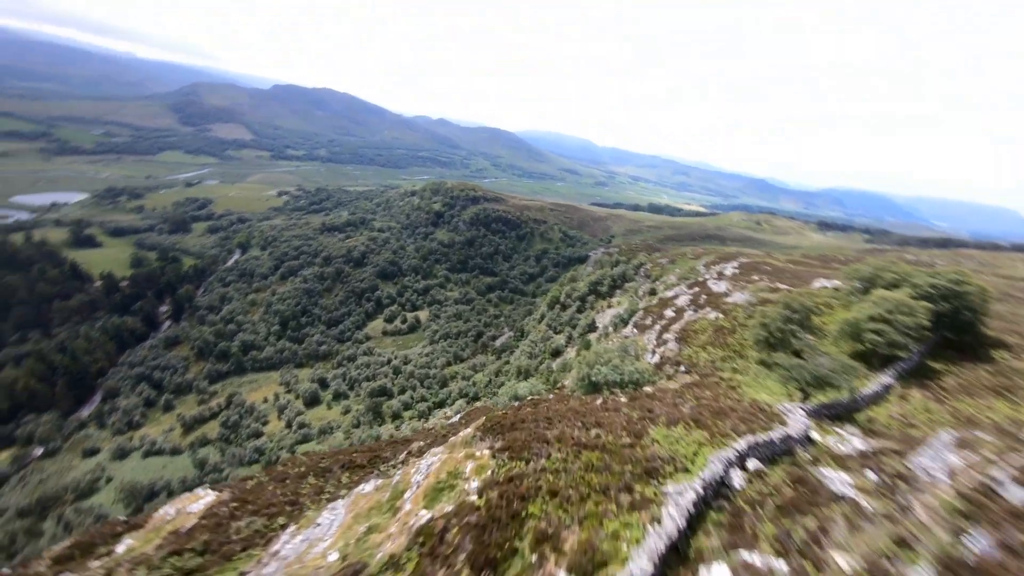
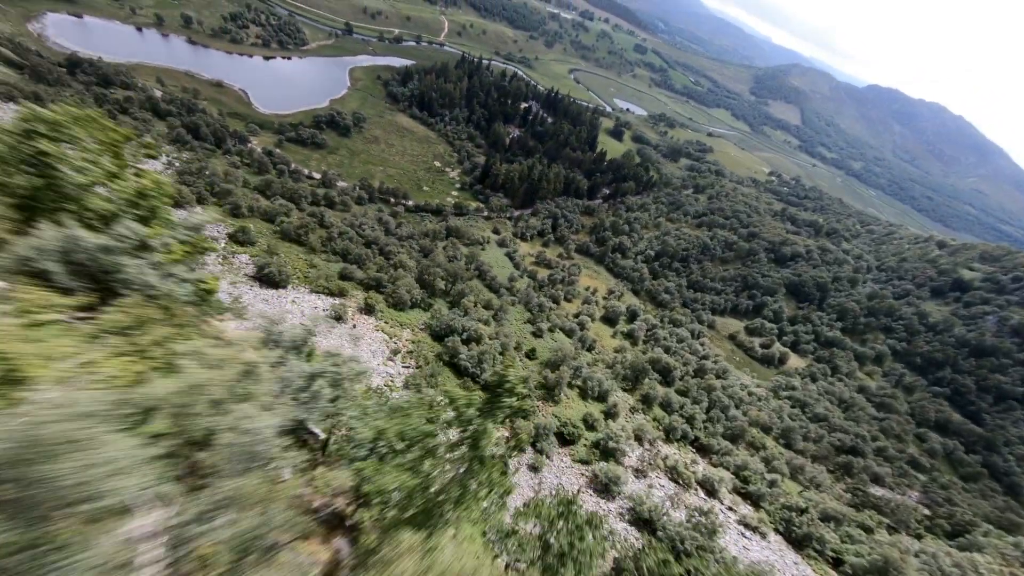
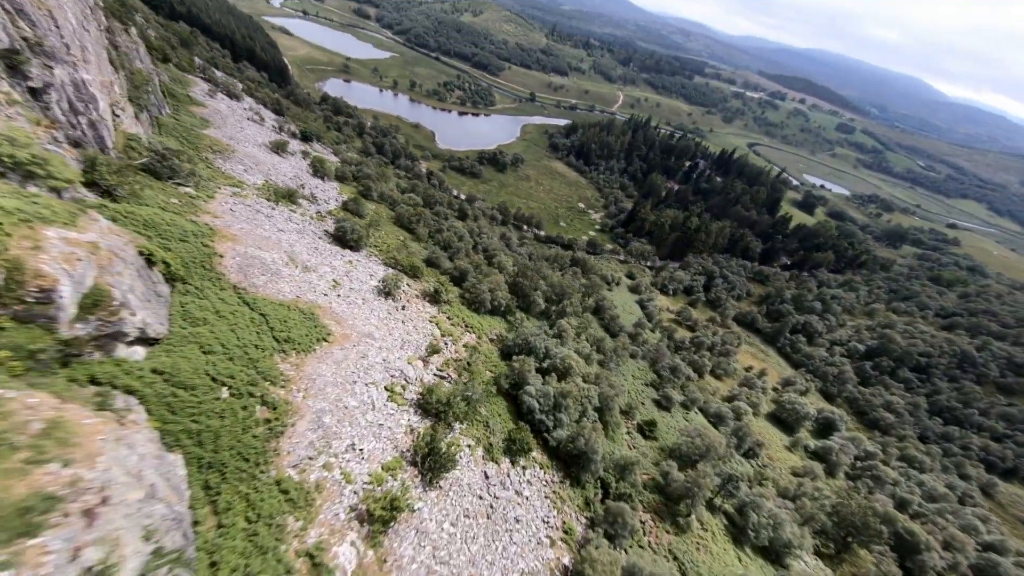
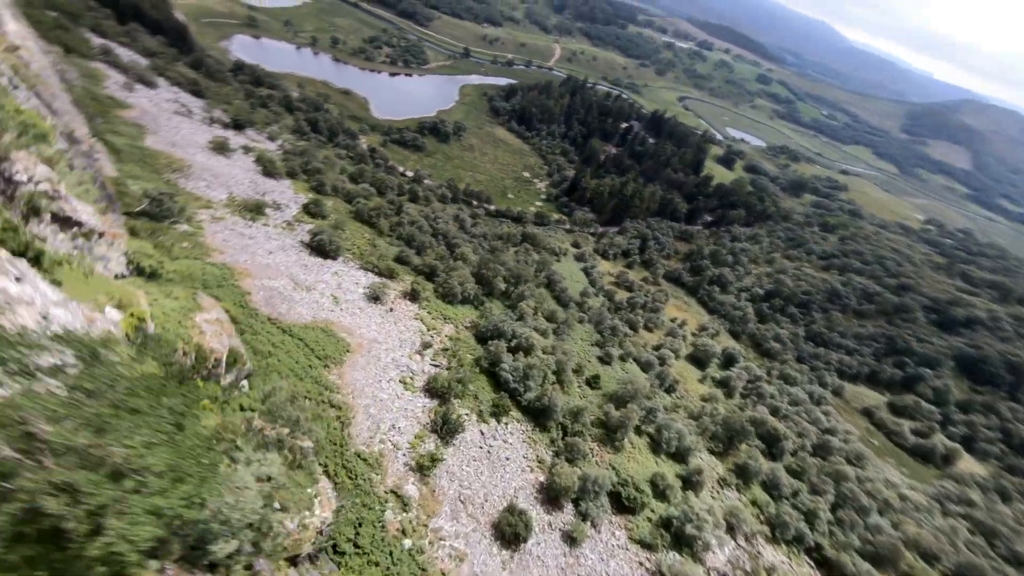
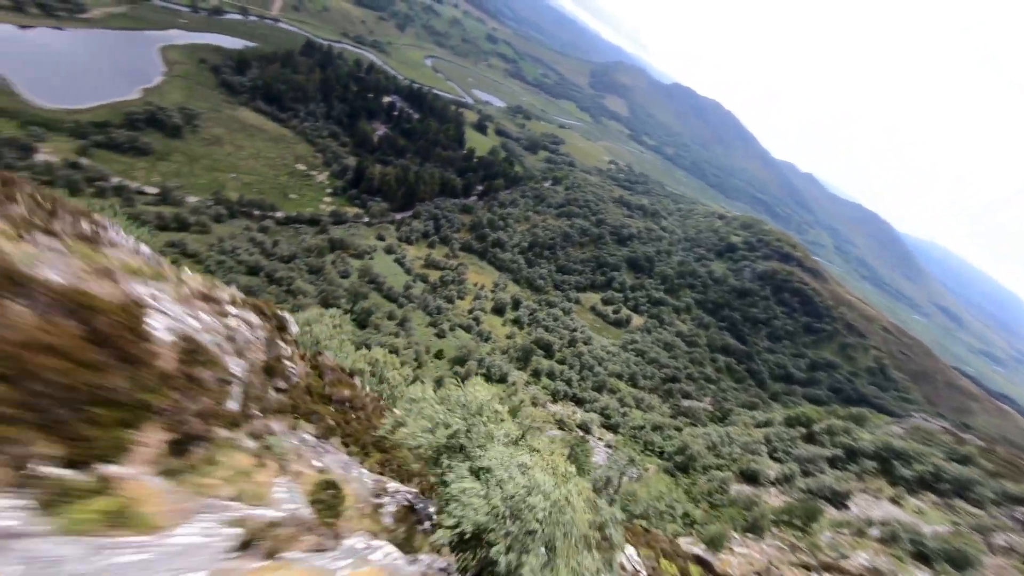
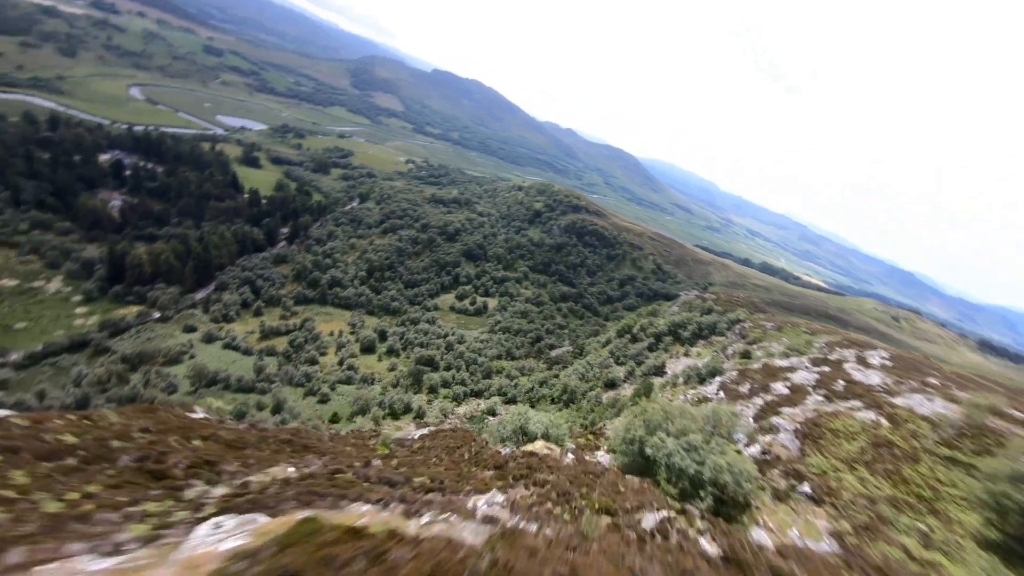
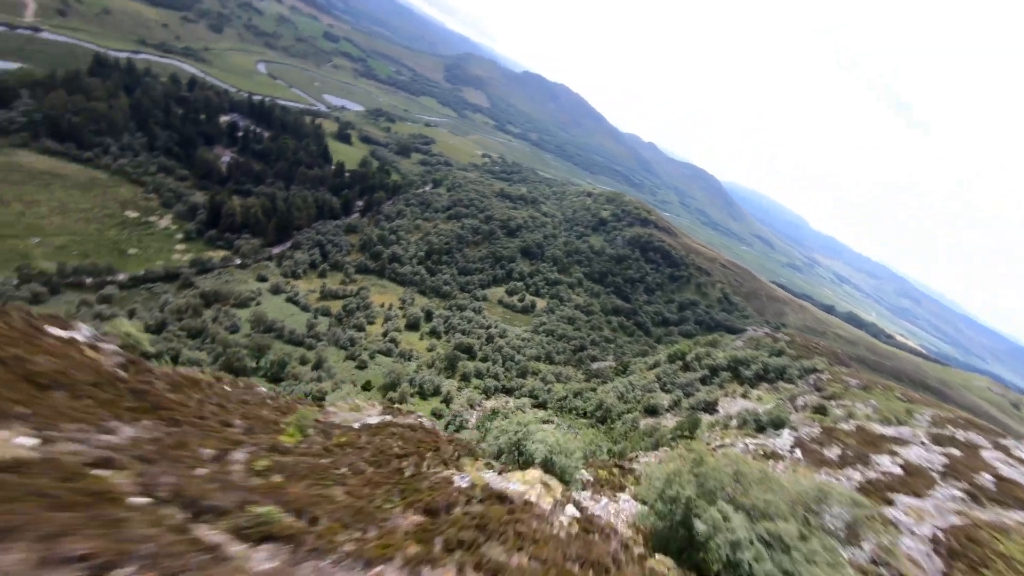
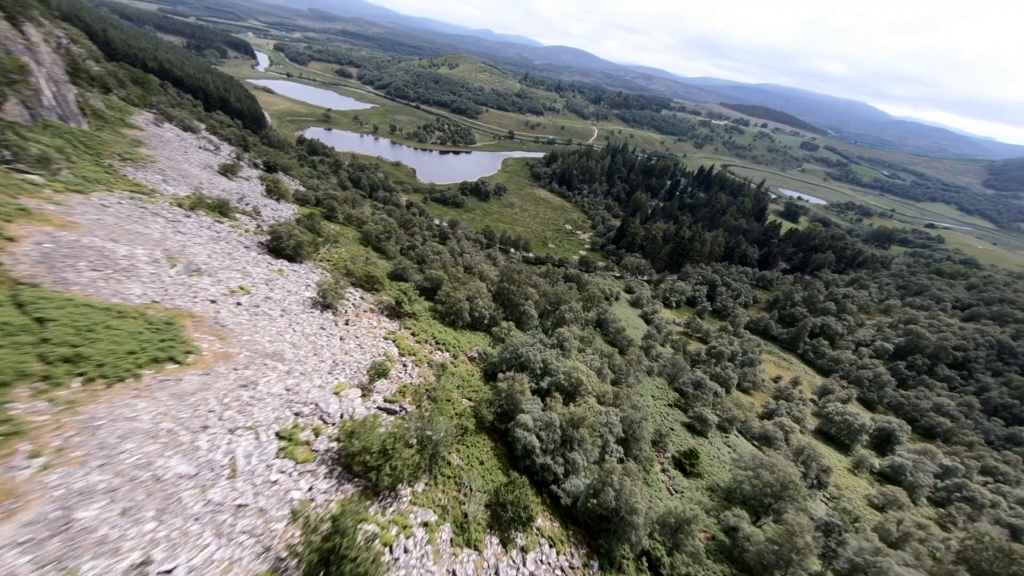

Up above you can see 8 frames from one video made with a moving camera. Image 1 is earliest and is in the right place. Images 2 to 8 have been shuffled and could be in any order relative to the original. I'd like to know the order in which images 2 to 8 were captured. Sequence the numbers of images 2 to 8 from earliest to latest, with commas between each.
6, 7, 5, 2, 4, 3, 8
